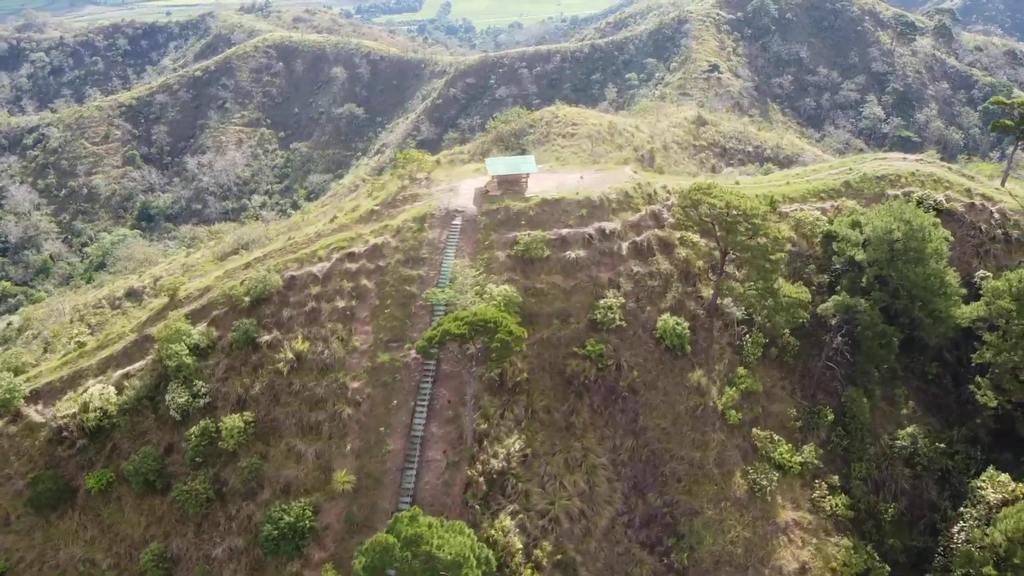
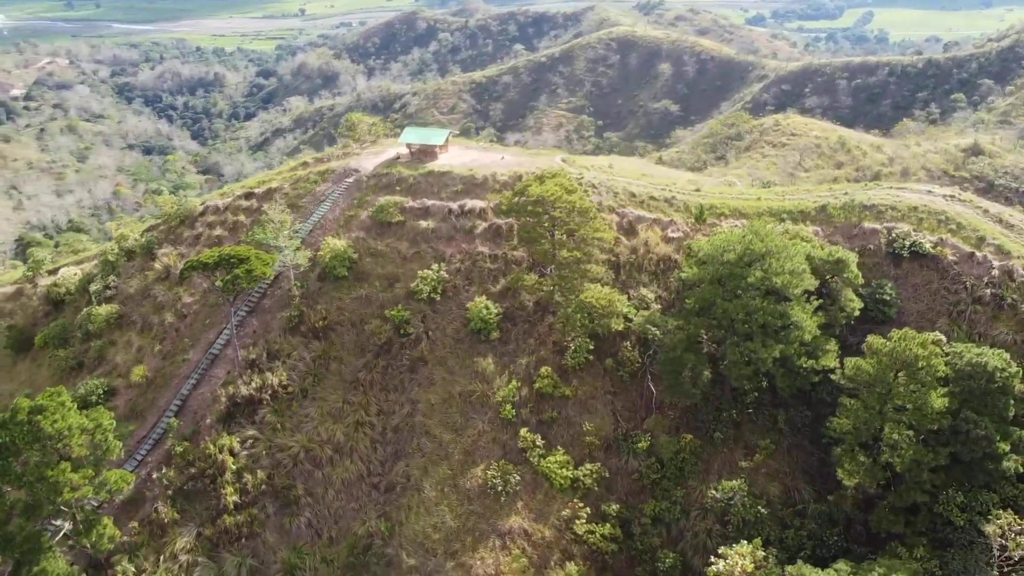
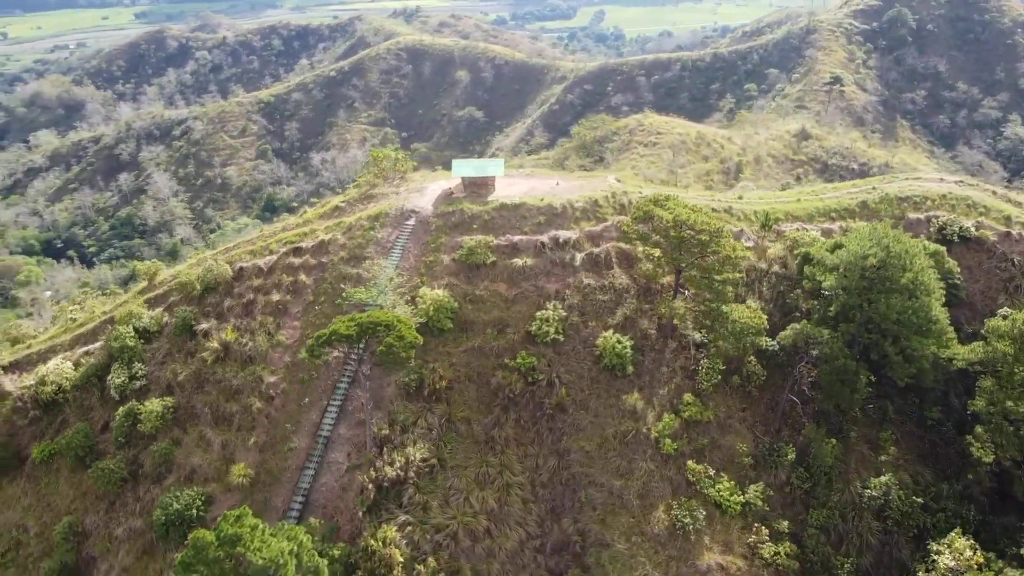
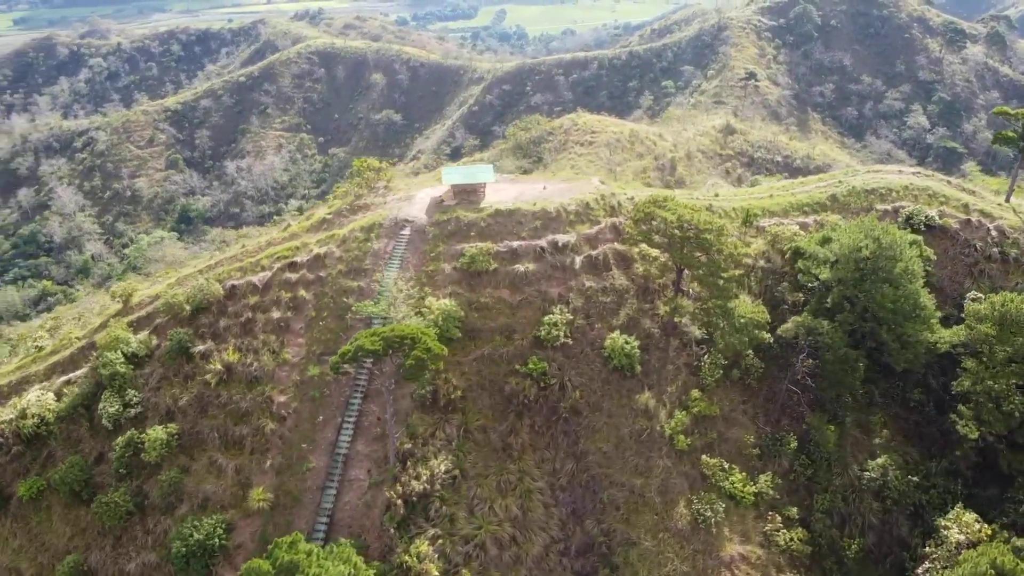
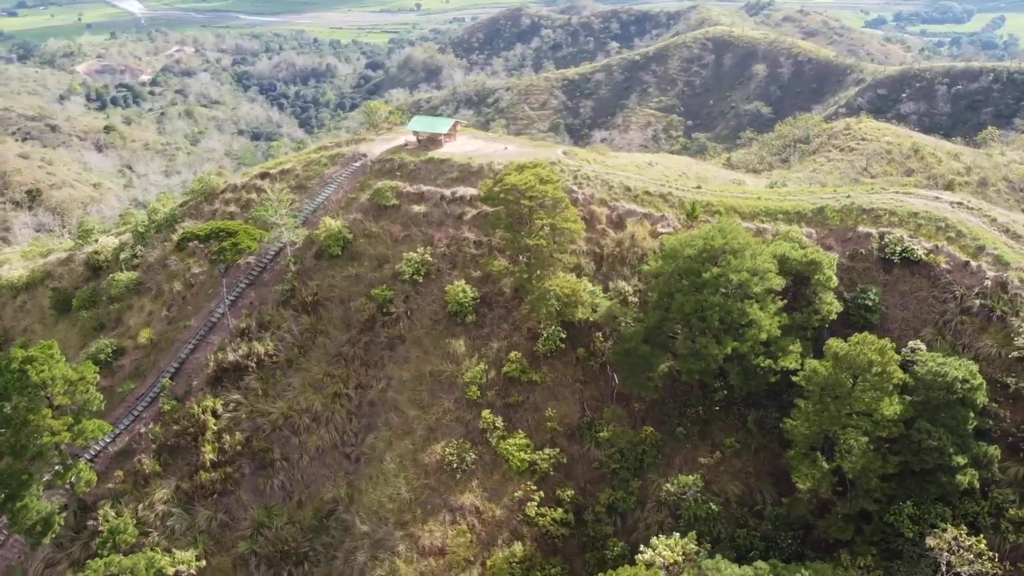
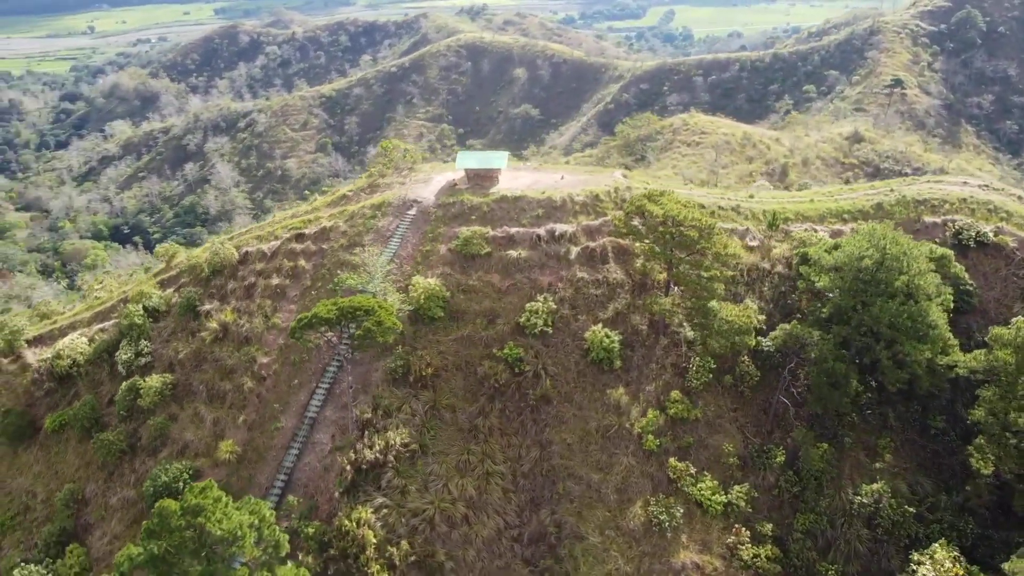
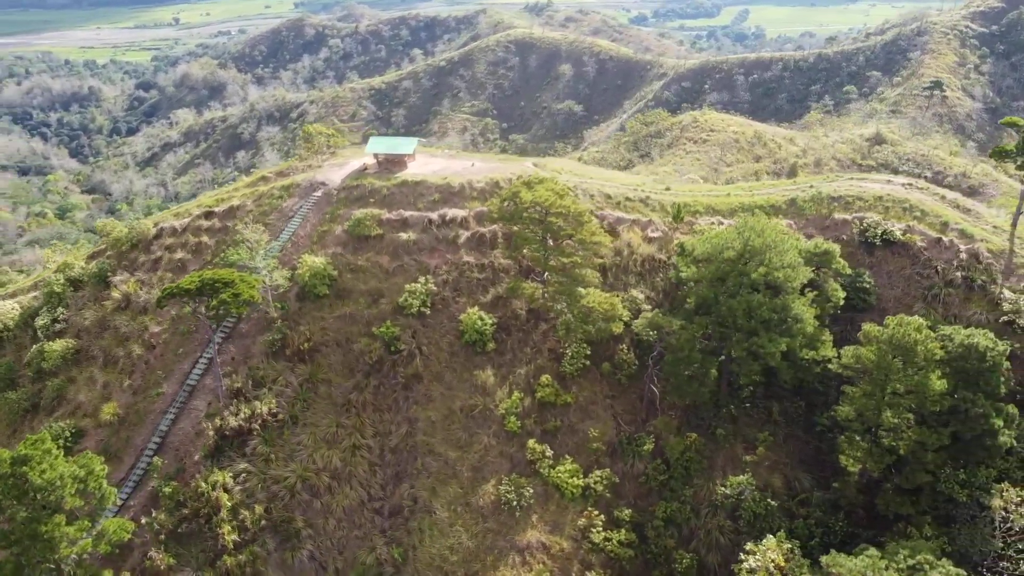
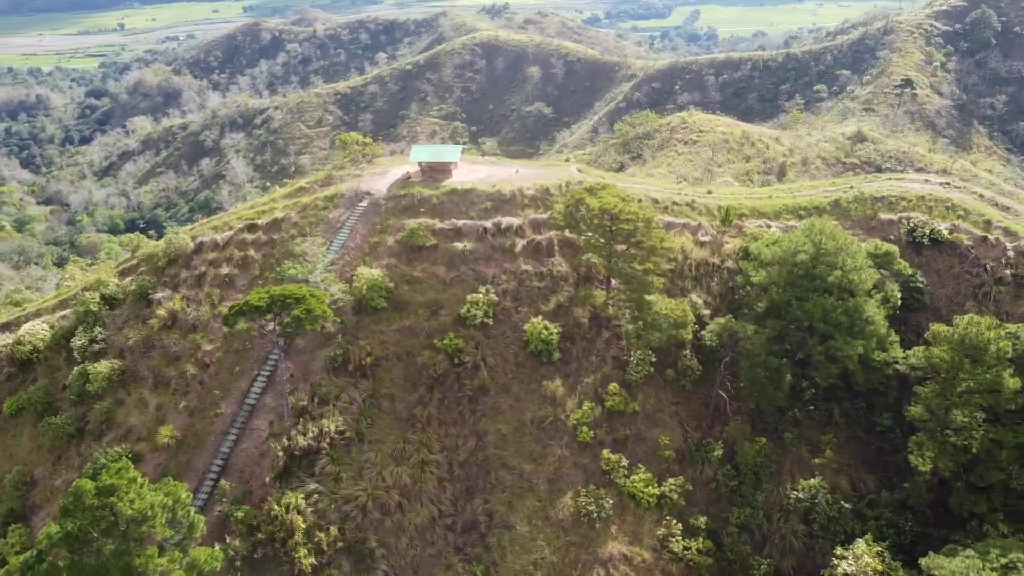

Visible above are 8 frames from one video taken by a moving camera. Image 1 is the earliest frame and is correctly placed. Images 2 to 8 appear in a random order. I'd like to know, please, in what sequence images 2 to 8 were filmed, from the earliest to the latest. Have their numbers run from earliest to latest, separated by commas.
4, 3, 6, 8, 7, 2, 5
